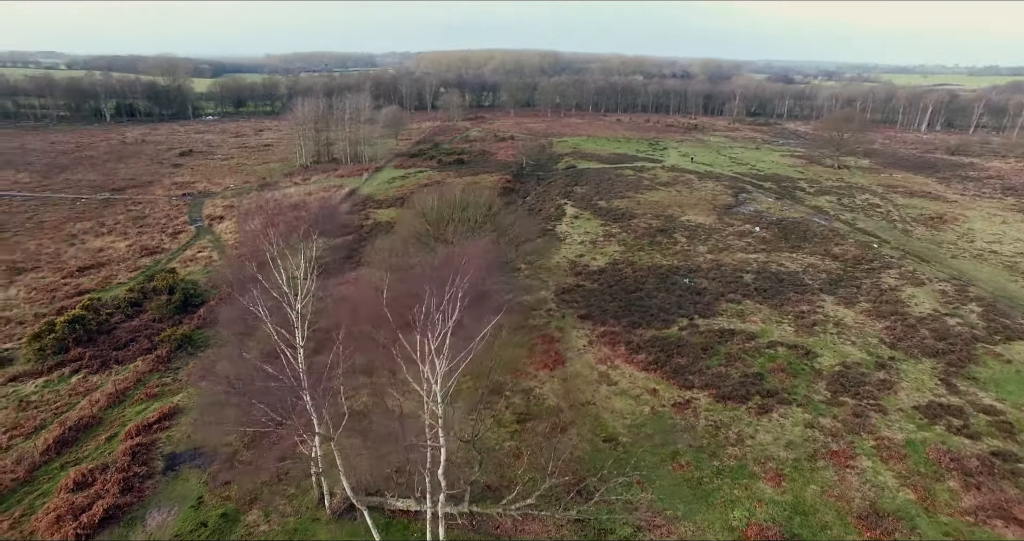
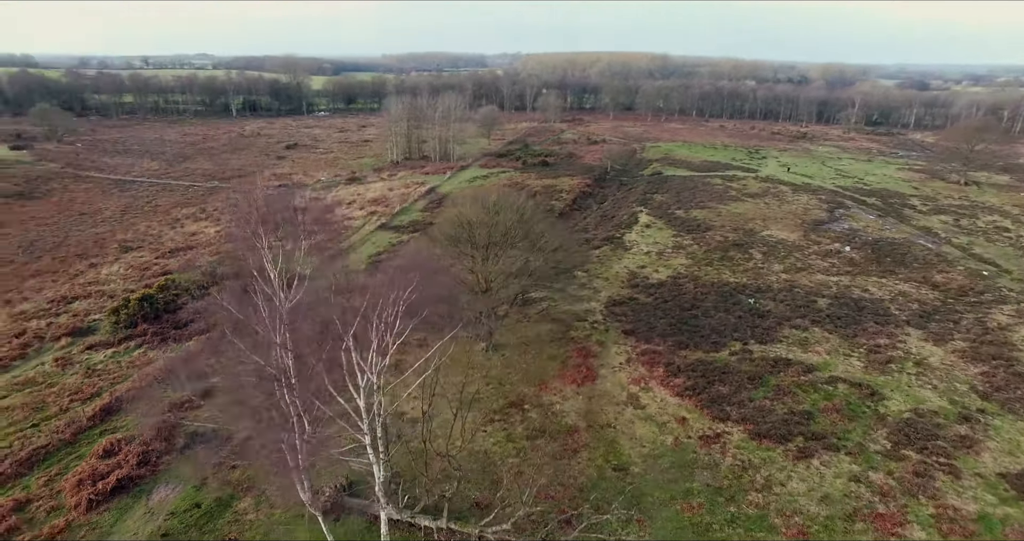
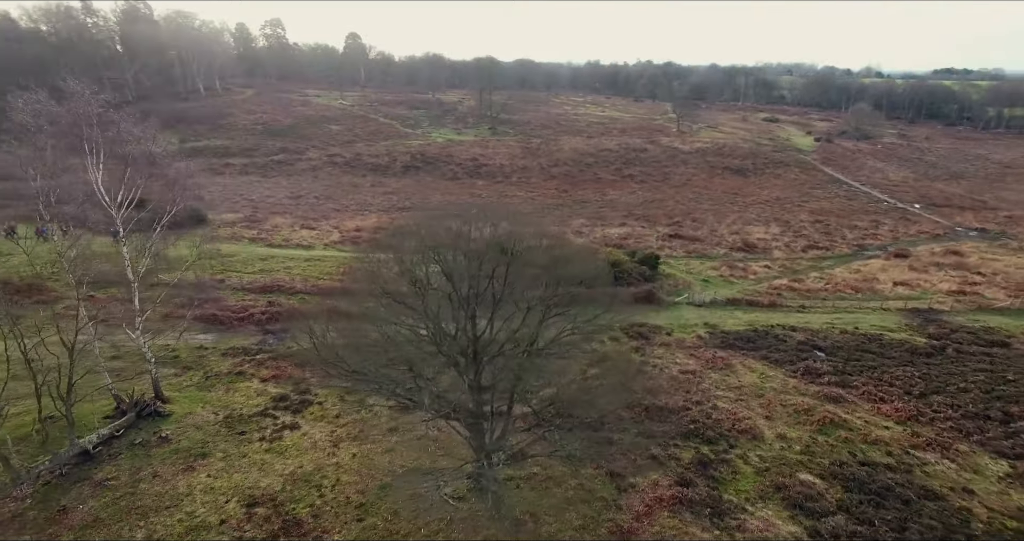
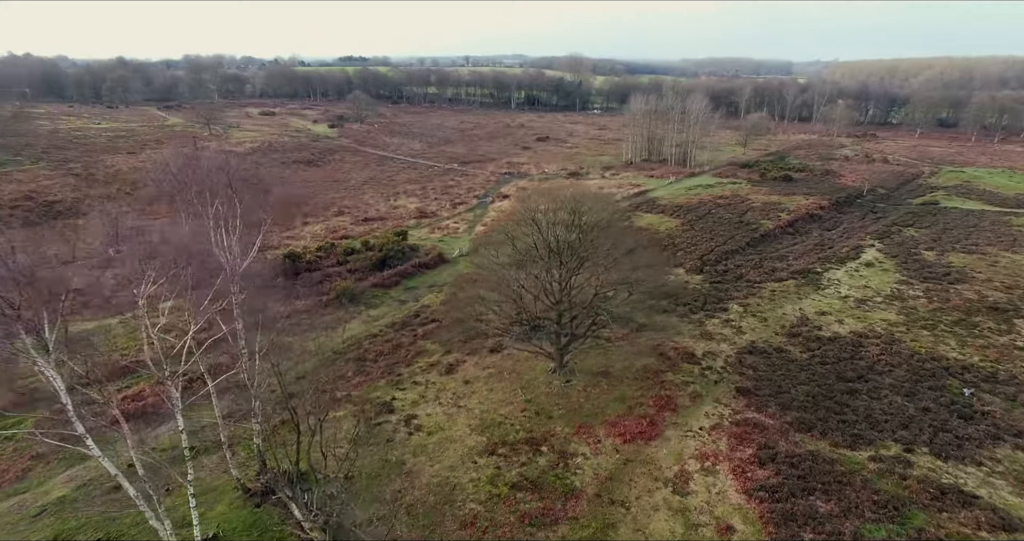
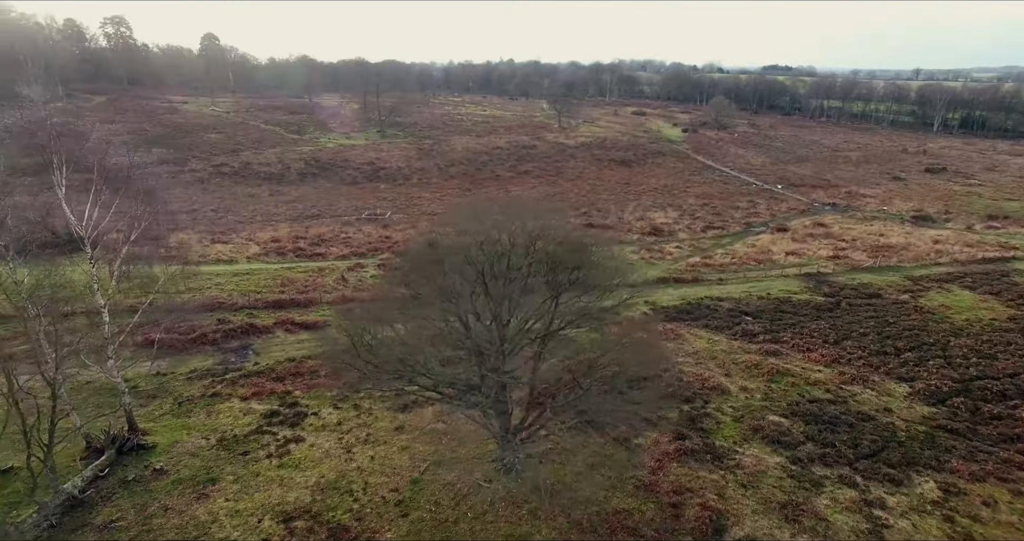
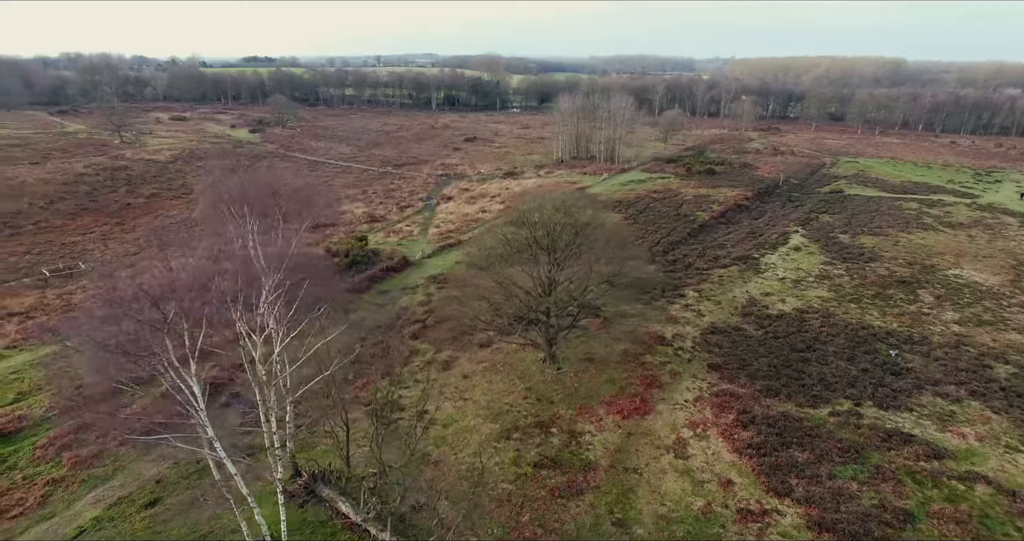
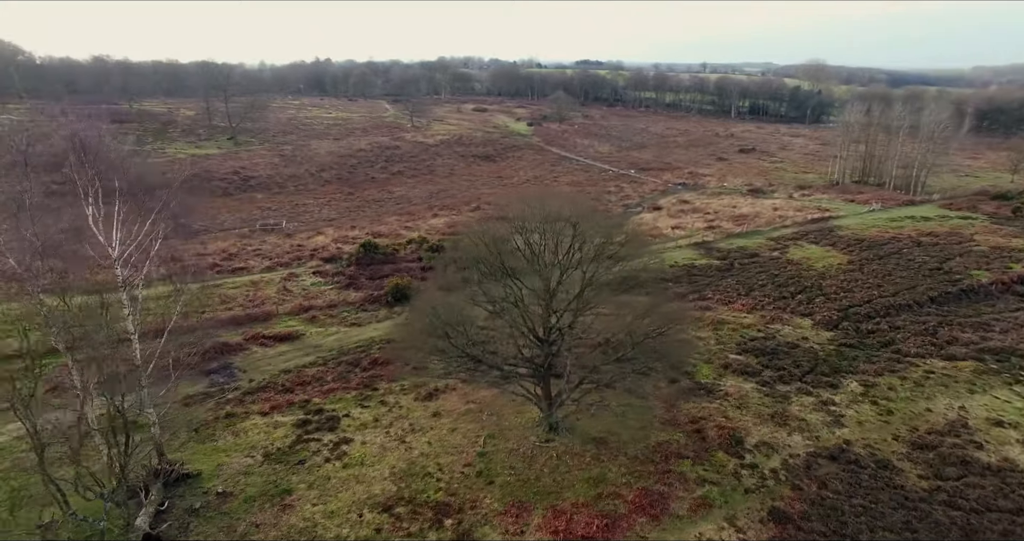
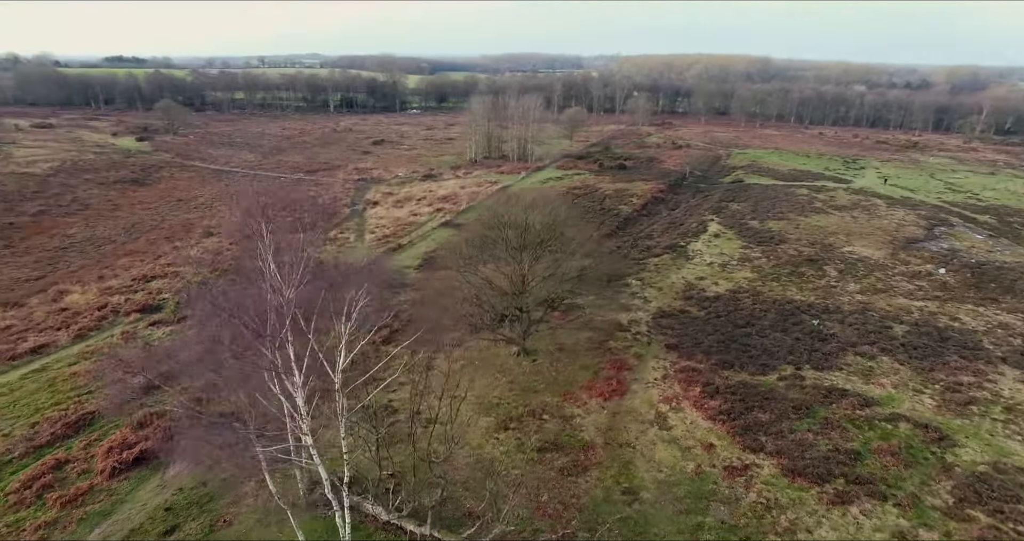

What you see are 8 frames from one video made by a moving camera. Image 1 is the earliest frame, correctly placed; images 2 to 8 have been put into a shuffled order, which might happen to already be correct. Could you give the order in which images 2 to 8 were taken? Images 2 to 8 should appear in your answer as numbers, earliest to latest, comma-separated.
2, 8, 6, 4, 7, 5, 3
